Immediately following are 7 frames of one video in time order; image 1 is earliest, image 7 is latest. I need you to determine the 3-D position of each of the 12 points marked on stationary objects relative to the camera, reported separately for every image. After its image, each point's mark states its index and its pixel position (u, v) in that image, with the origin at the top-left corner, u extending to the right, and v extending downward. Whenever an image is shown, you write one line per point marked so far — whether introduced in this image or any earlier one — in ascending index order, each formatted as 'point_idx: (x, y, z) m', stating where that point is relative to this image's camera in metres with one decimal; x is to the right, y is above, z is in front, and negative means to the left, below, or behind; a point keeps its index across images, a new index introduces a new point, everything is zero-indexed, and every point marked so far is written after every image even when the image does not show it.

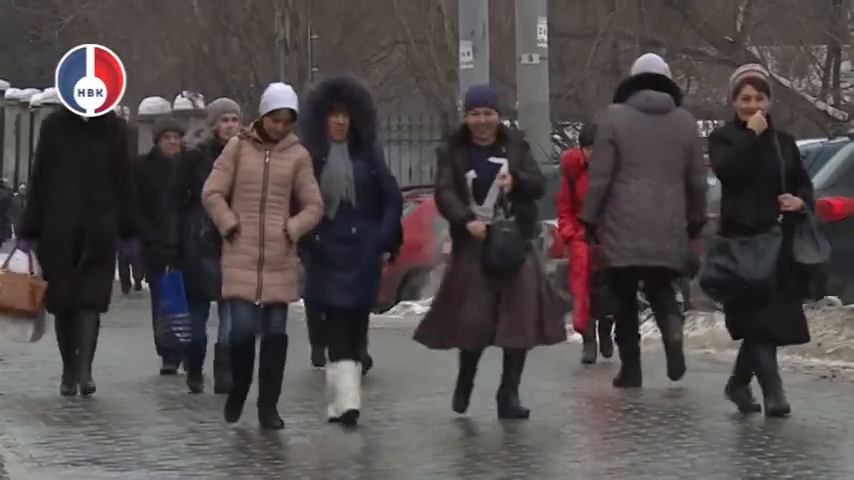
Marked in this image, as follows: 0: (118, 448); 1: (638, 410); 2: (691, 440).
0: (-1.6, -1.0, +9.9) m
1: (+1.1, -0.9, +10.4) m
2: (+1.4, -1.0, +9.9) m
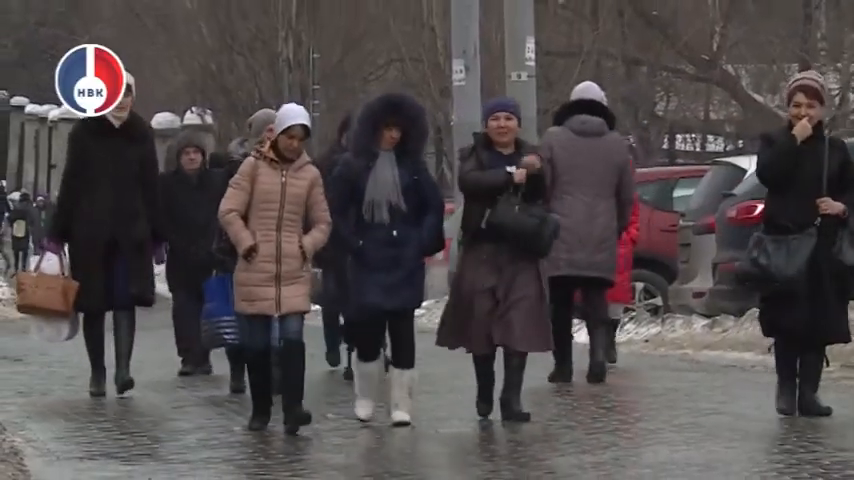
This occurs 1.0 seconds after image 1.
0: (-1.6, -1.1, +10.1) m
1: (+1.1, -1.0, +11.0) m
2: (+1.4, -1.0, +10.5) m
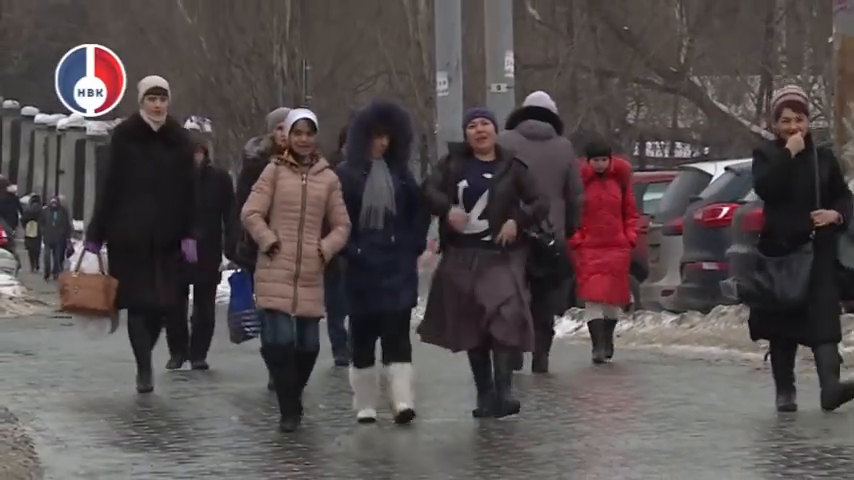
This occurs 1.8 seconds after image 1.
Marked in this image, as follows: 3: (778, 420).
0: (-1.7, -1.1, +10.8) m
1: (+1.0, -1.0, +11.7) m
2: (+1.3, -1.0, +11.2) m
3: (+2.0, -1.1, +10.9) m
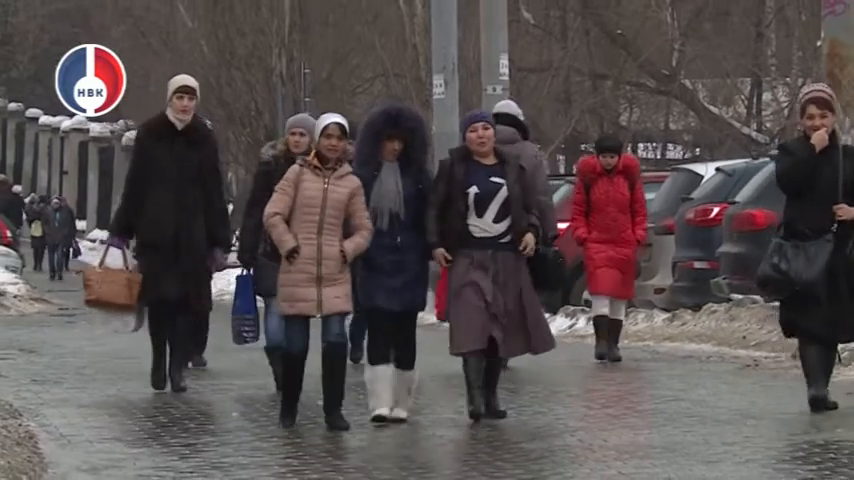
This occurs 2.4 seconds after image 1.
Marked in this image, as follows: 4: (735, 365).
0: (-1.7, -1.1, +11.0) m
1: (+1.0, -1.0, +11.9) m
2: (+1.3, -1.0, +11.4) m
3: (+2.0, -1.0, +11.1) m
4: (+2.1, -0.9, +13.1) m
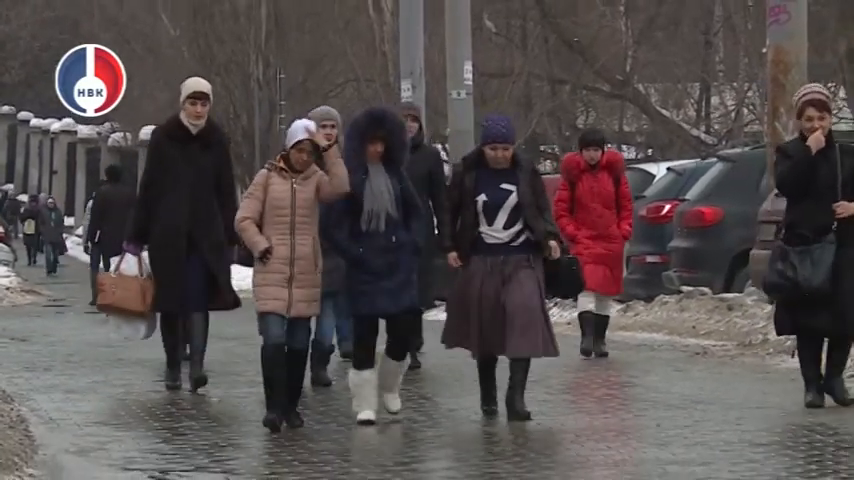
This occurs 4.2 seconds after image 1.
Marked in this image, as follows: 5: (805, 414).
0: (-1.9, -1.1, +11.7) m
1: (+0.8, -1.0, +12.7) m
2: (+1.1, -1.0, +12.2) m
3: (+1.8, -1.0, +11.8) m
4: (+1.9, -0.8, +13.9) m
5: (+2.3, -1.1, +11.2) m
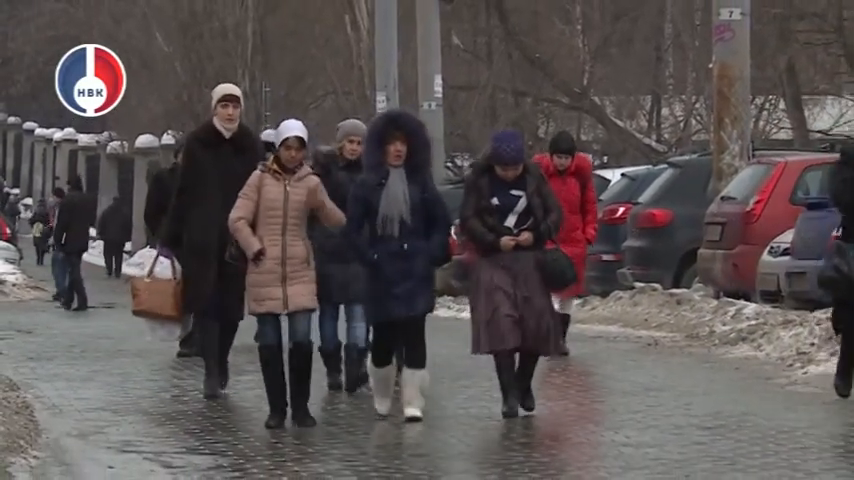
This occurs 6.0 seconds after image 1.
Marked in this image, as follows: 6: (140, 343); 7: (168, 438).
0: (-2.1, -1.1, +12.8) m
1: (+0.6, -1.0, +13.7) m
2: (+0.9, -1.0, +13.2) m
3: (+1.6, -1.0, +12.9) m
4: (+1.7, -0.8, +14.9) m
5: (+2.1, -1.1, +12.3) m
6: (-2.3, -0.8, +15.2) m
7: (-1.5, -1.2, +11.3) m
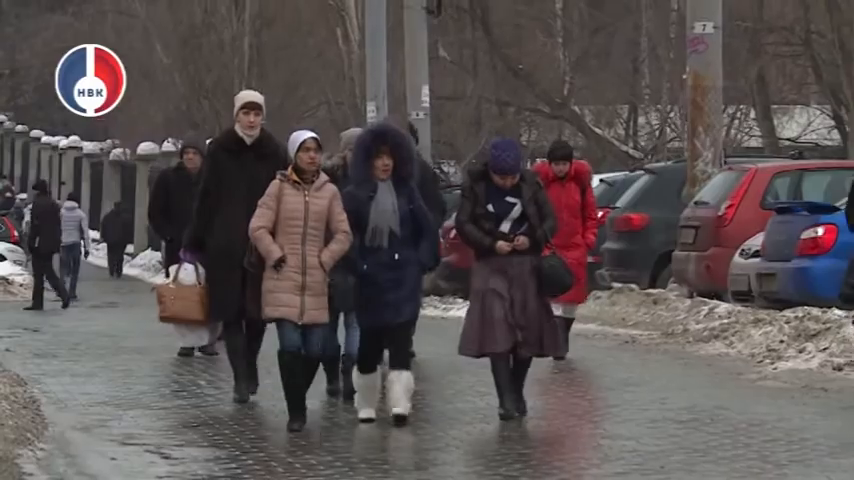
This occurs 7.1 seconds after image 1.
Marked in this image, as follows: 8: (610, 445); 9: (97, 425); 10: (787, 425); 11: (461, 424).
0: (-2.2, -1.1, +13.4) m
1: (+0.5, -1.0, +14.4) m
2: (+0.8, -1.0, +13.9) m
3: (+1.5, -1.0, +13.6) m
4: (+1.6, -0.9, +15.6) m
5: (+2.0, -1.1, +13.0) m
6: (-2.4, -0.8, +15.8) m
7: (-1.6, -1.2, +11.9) m
8: (+1.1, -1.2, +11.2) m
9: (-2.1, -1.2, +12.3) m
10: (+2.3, -1.2, +11.9) m
11: (+0.2, -1.2, +11.8) m
